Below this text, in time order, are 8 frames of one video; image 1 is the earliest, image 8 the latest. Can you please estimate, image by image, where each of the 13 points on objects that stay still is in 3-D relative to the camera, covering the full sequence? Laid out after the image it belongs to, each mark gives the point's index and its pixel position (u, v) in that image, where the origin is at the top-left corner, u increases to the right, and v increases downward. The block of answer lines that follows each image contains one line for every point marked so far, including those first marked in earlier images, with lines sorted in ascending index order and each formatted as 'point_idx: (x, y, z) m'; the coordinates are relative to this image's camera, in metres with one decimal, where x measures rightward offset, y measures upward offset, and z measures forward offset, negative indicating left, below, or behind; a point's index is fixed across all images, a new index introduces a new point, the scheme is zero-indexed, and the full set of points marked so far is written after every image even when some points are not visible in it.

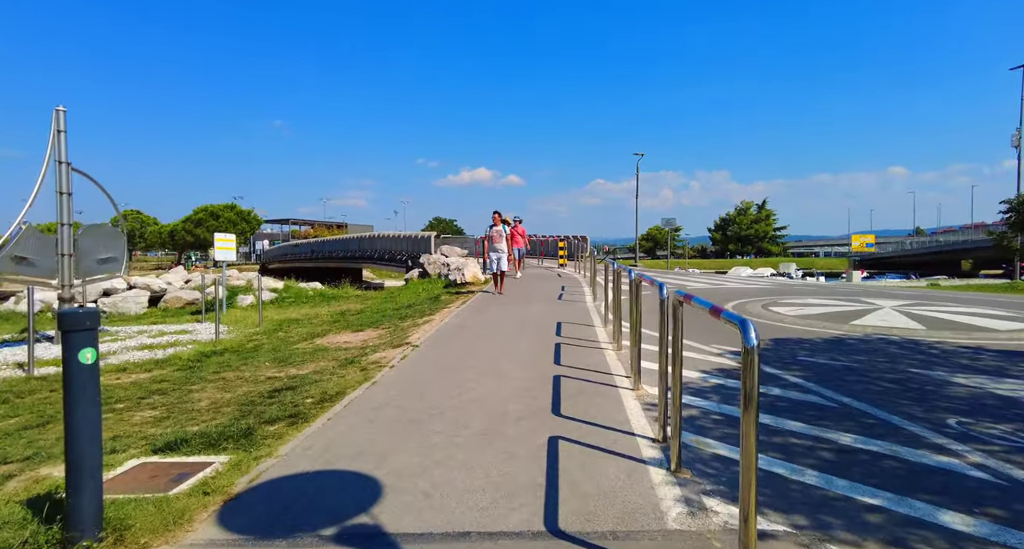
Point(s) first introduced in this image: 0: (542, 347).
0: (+0.5, -1.1, +8.2) m
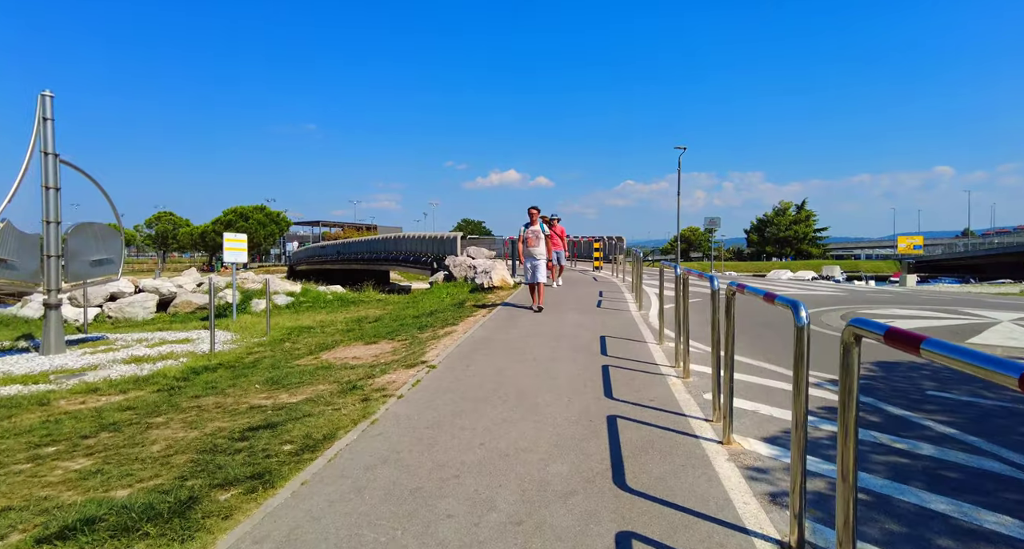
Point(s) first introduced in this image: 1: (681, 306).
0: (+0.9, -1.2, +6.6) m
1: (+2.1, -0.4, +6.8) m
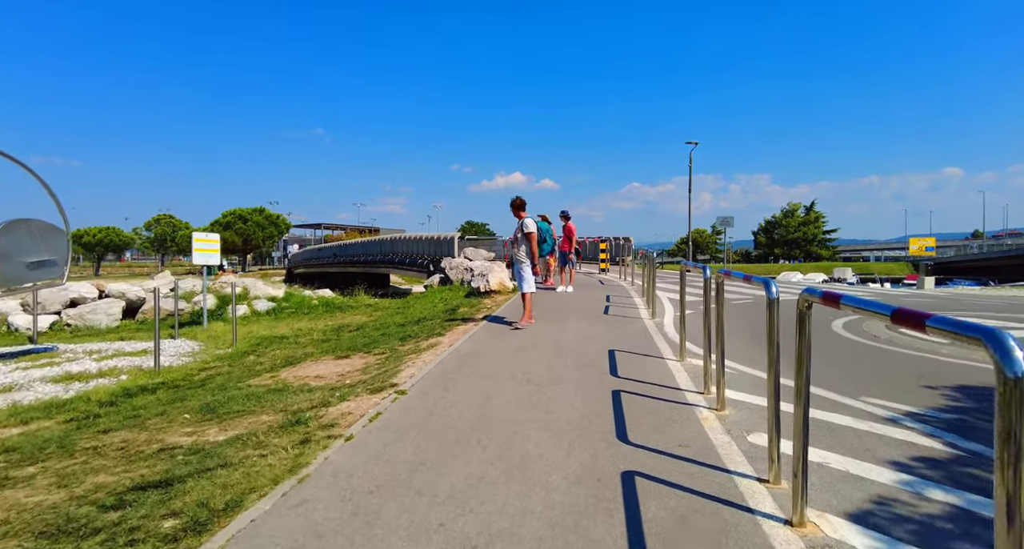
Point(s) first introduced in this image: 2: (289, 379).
0: (+0.8, -1.2, +5.3) m
1: (+2.0, -0.4, +5.5) m
2: (-3.0, -1.4, +7.2) m
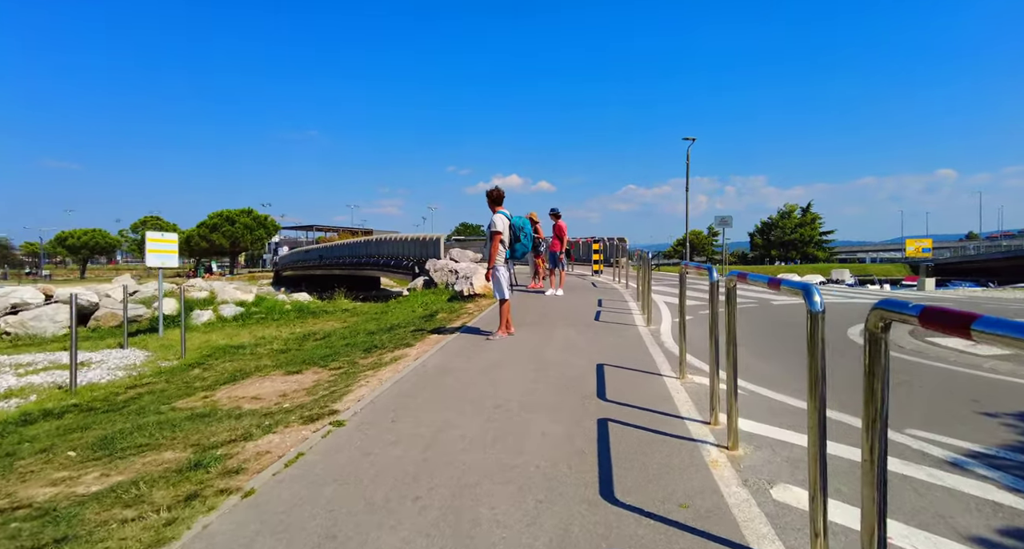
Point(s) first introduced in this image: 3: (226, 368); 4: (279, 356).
0: (+0.5, -1.3, +4.2) m
1: (+1.7, -0.4, +4.4) m
2: (-3.3, -1.4, +6.2) m
3: (-4.5, -1.5, +8.4) m
4: (-4.0, -1.4, +9.1) m
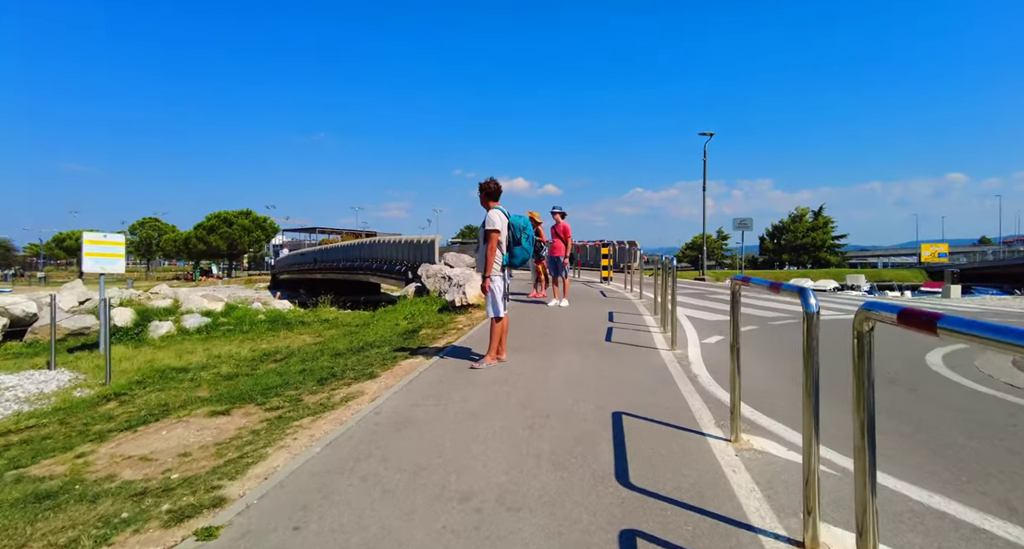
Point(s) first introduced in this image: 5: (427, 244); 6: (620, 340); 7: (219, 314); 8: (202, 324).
0: (+0.3, -1.4, +2.5) m
1: (+1.6, -0.6, +2.7) m
2: (-3.5, -1.6, +4.5) m
3: (-4.6, -1.6, +6.8) m
4: (-4.1, -1.5, +7.5) m
5: (-3.0, +1.1, +19.2) m
6: (+1.7, -1.0, +8.5) m
7: (-7.6, -1.0, +13.9) m
8: (-7.4, -1.2, +12.8) m
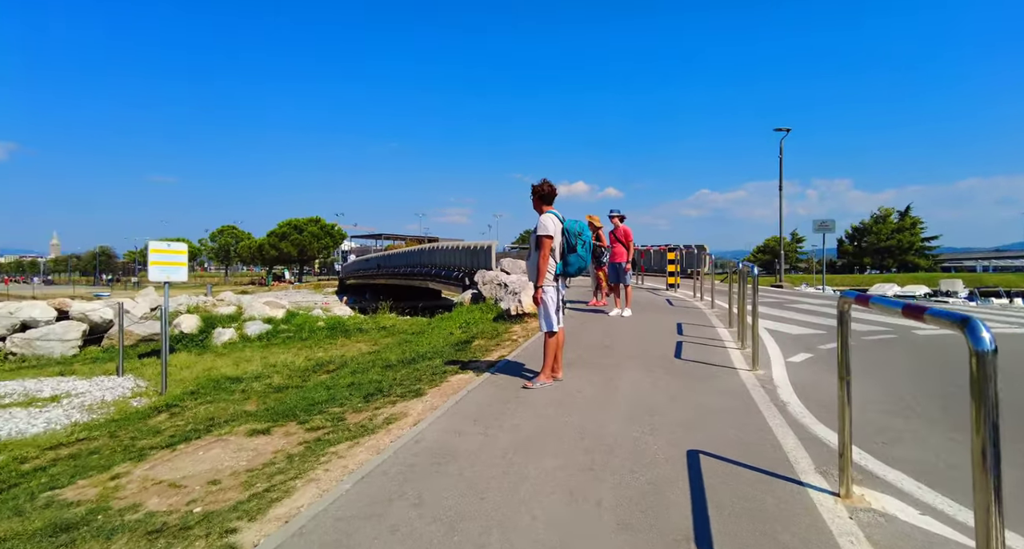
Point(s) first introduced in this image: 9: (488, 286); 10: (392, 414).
0: (+0.5, -1.5, +1.9) m
1: (+1.7, -0.7, +1.9) m
2: (-3.0, -1.7, +4.3) m
3: (-3.9, -1.7, +6.7) m
4: (-3.3, -1.7, +7.3) m
5: (-1.0, +0.9, +18.9) m
6: (+2.5, -1.2, +7.7) m
7: (-6.1, -1.2, +14.1) m
8: (-6.0, -1.4, +13.0) m
9: (-0.7, -0.3, +15.6) m
10: (-1.2, -1.4, +5.5) m
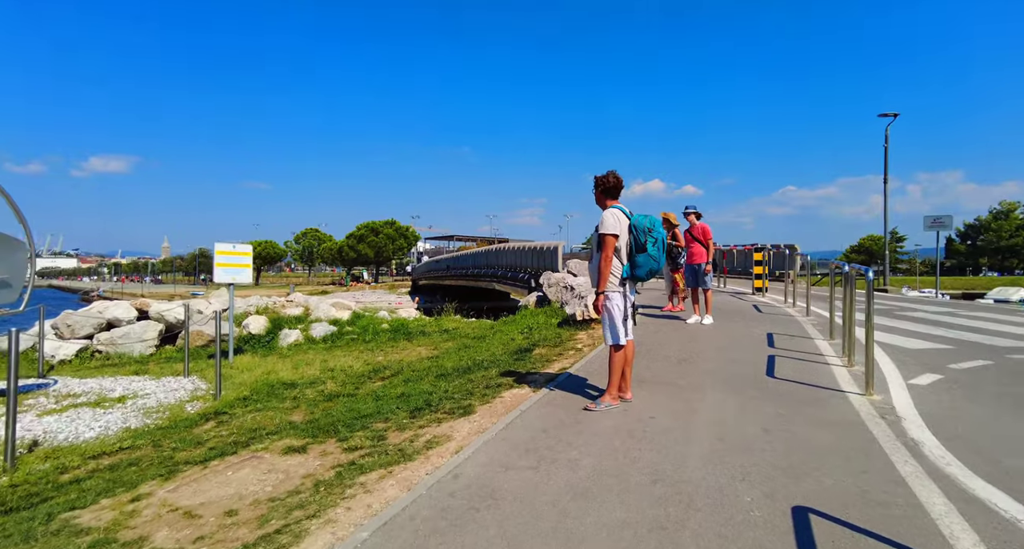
0: (+0.5, -1.5, +1.1) m
1: (+1.8, -0.7, +1.0) m
2: (-2.7, -1.7, +3.9) m
3: (-3.2, -1.8, +6.4) m
4: (-2.5, -1.7, +7.0) m
5: (+1.4, +0.8, +18.1) m
6: (+3.3, -1.2, +6.6) m
7: (-4.3, -1.2, +14.0) m
8: (-4.4, -1.4, +12.9) m
9: (+1.2, -0.4, +14.8) m
10: (-0.7, -1.5, +4.9) m
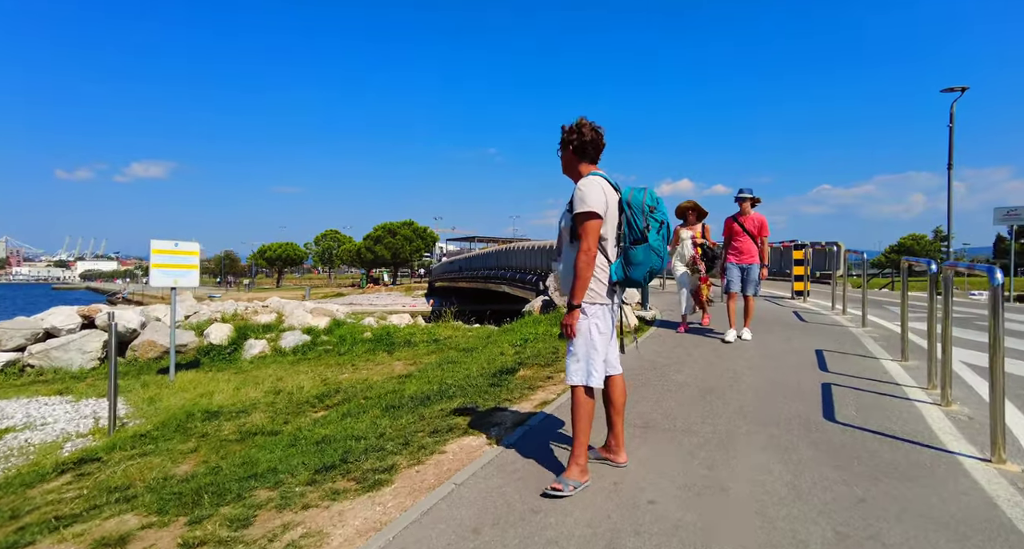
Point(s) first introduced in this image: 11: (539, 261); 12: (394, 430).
0: (-0.1, -1.5, -0.7) m
1: (+1.1, -0.7, -0.9) m
2: (-3.2, -1.7, +2.2) m
3: (-3.6, -1.8, +4.8) m
4: (-2.9, -1.7, +5.3) m
5: (+1.5, +0.7, +16.2) m
6: (+2.9, -1.2, +4.6) m
7: (-4.4, -1.3, +12.4) m
8: (-4.5, -1.5, +11.3) m
9: (+1.2, -0.4, +13.0) m
10: (-1.2, -1.5, +3.2) m
11: (+1.0, +0.5, +18.9) m
12: (-1.1, -1.5, +5.1) m
